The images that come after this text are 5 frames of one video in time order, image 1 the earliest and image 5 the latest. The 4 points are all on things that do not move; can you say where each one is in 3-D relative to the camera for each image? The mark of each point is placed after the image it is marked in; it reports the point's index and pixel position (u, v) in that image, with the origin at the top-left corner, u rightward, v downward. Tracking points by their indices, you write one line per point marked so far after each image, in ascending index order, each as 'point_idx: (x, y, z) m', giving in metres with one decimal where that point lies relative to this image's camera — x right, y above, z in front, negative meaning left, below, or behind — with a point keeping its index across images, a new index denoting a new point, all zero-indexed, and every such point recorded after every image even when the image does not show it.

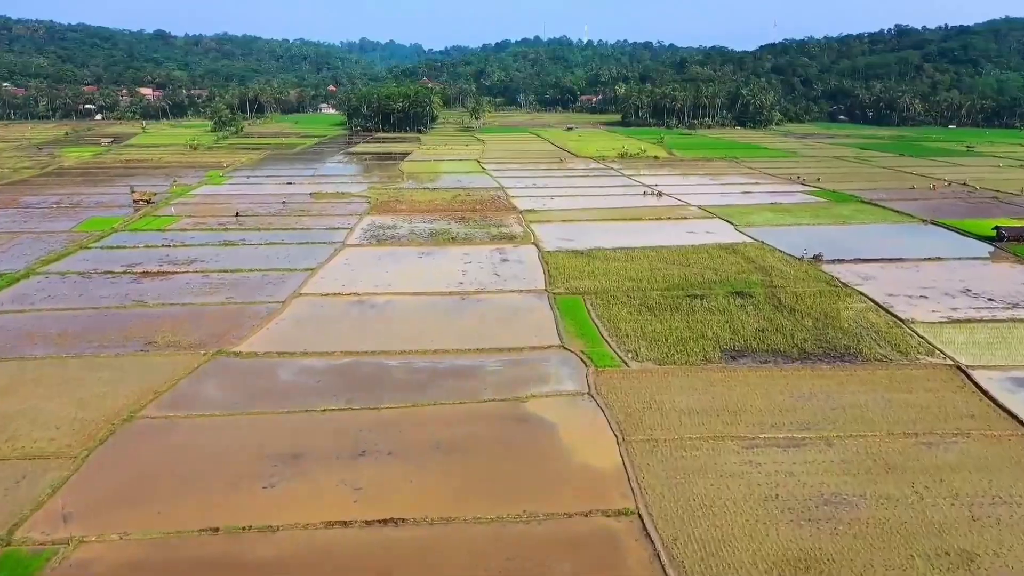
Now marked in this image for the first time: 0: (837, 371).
0: (+6.5, -1.7, +15.8) m
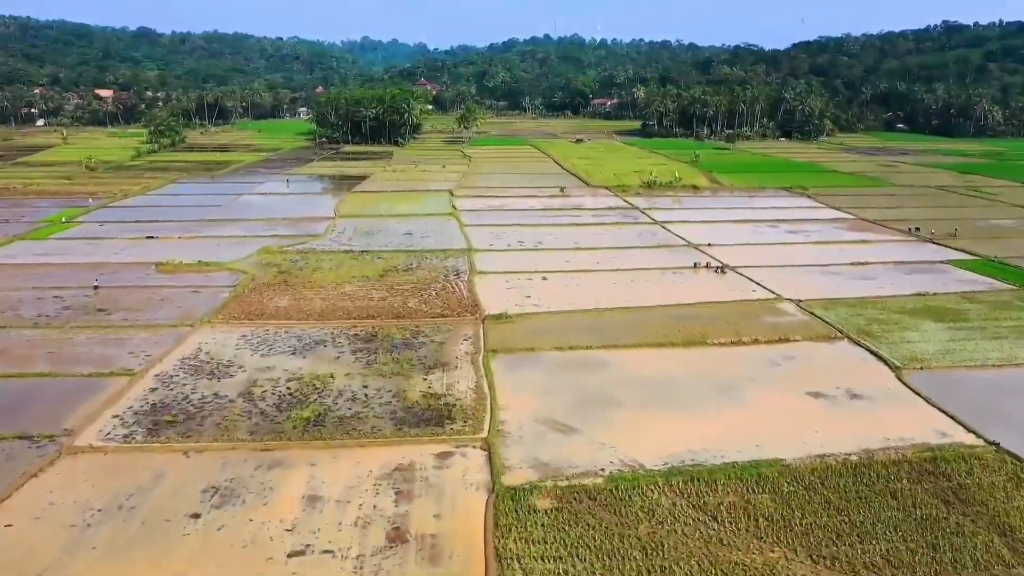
0: (+5.1, -5.8, +0.1) m
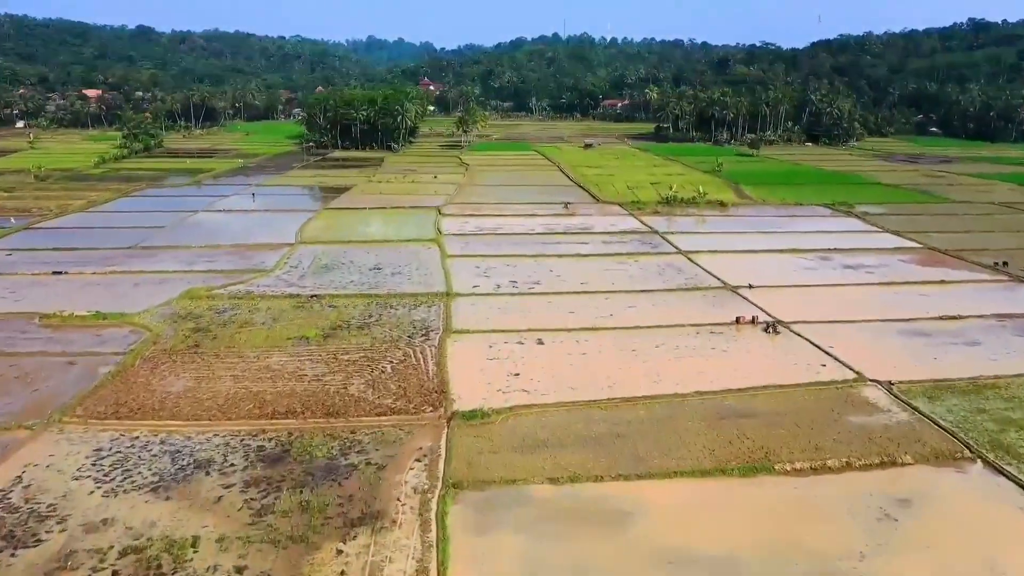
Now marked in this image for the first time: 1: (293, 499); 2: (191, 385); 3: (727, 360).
0: (+4.4, -7.3, -5.7) m
1: (-3.1, -3.0, +11.2) m
2: (-6.3, -1.9, +15.5) m
3: (+4.6, -1.5, +16.9) m
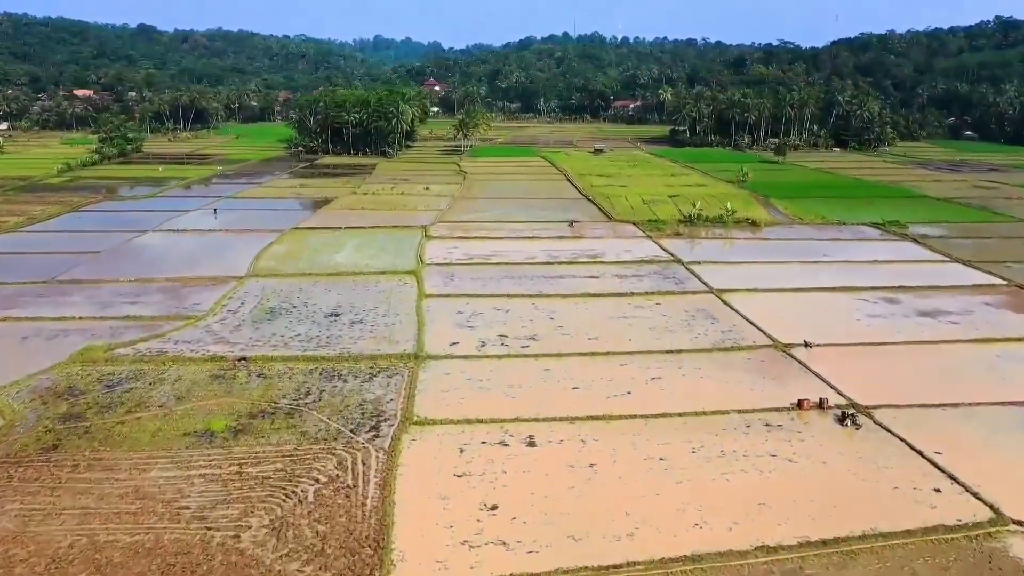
0: (+3.8, -8.6, -10.8) m
1: (-3.5, -4.3, +6.2) m
2: (-6.6, -3.2, +10.5) m
3: (+4.3, -2.9, +11.9) m
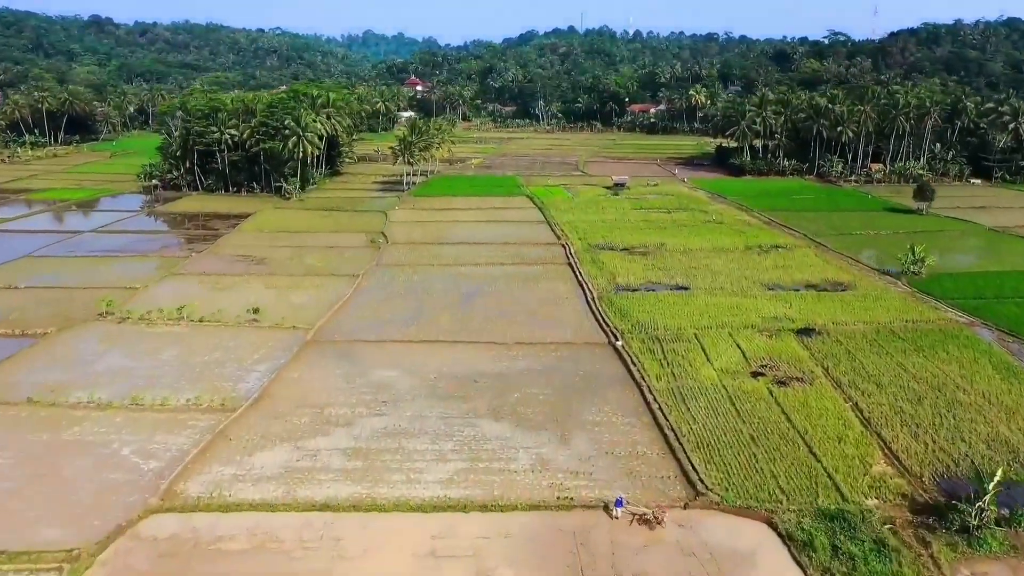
0: (+1.7, -14.5, -33.8) m
1: (-5.5, -10.1, -16.7) m
2: (-8.5, -9.0, -12.4) m
3: (+2.4, -8.7, -11.1) m
